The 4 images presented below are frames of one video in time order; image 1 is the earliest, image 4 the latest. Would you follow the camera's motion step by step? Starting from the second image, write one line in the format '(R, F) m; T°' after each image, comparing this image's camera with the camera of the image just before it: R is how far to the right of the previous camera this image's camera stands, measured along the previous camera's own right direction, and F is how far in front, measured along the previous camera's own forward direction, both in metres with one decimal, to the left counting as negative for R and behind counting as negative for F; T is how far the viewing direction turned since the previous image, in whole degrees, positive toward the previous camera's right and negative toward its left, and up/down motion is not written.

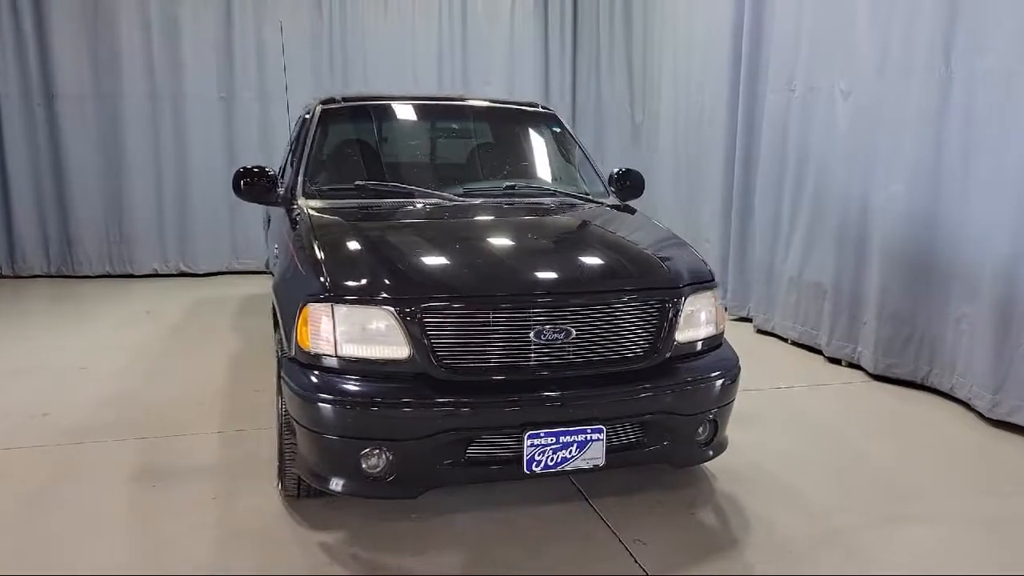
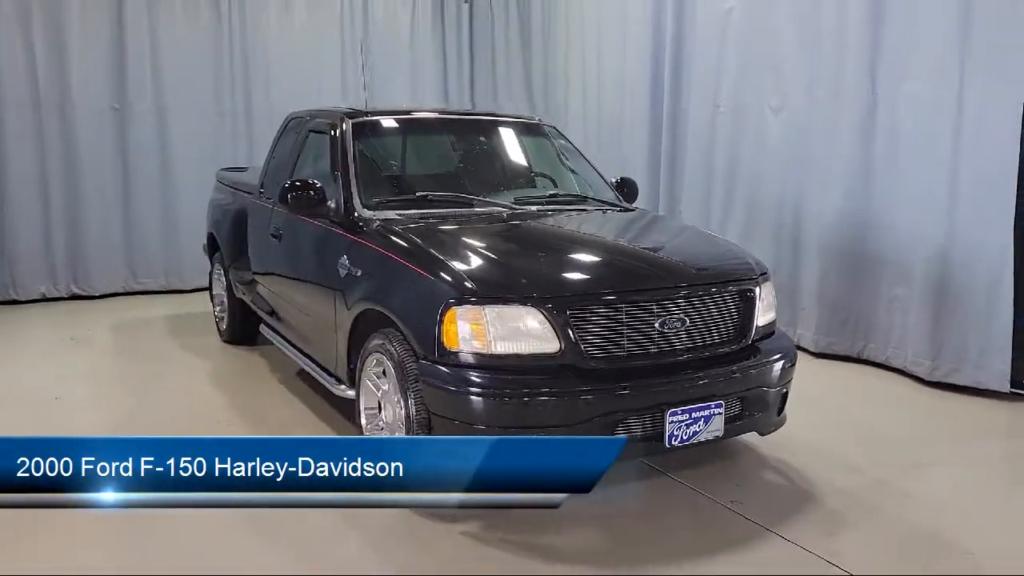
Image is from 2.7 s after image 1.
(-1.0, -0.1) m; +13°
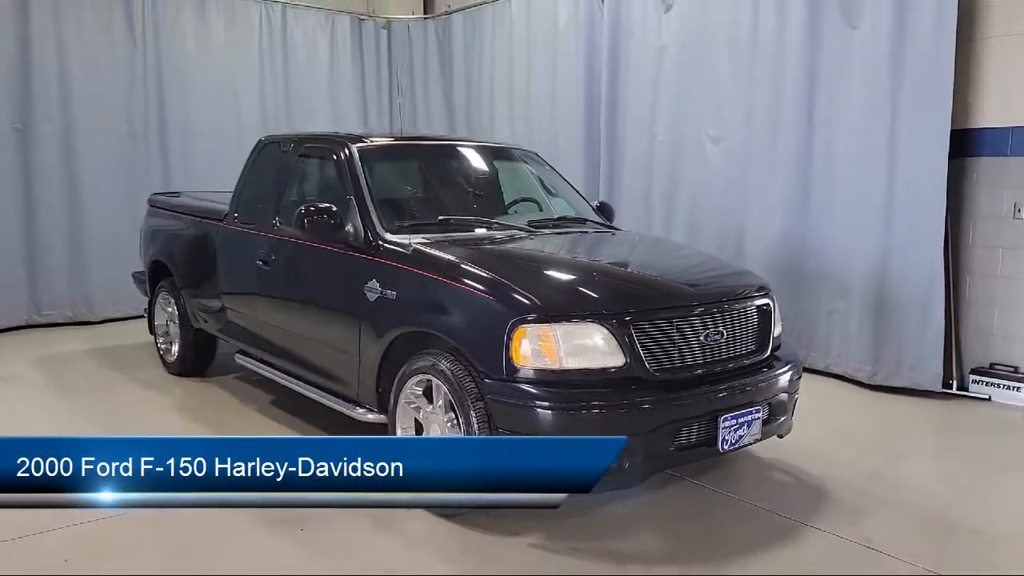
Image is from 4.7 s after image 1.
(-0.7, -0.1) m; +10°
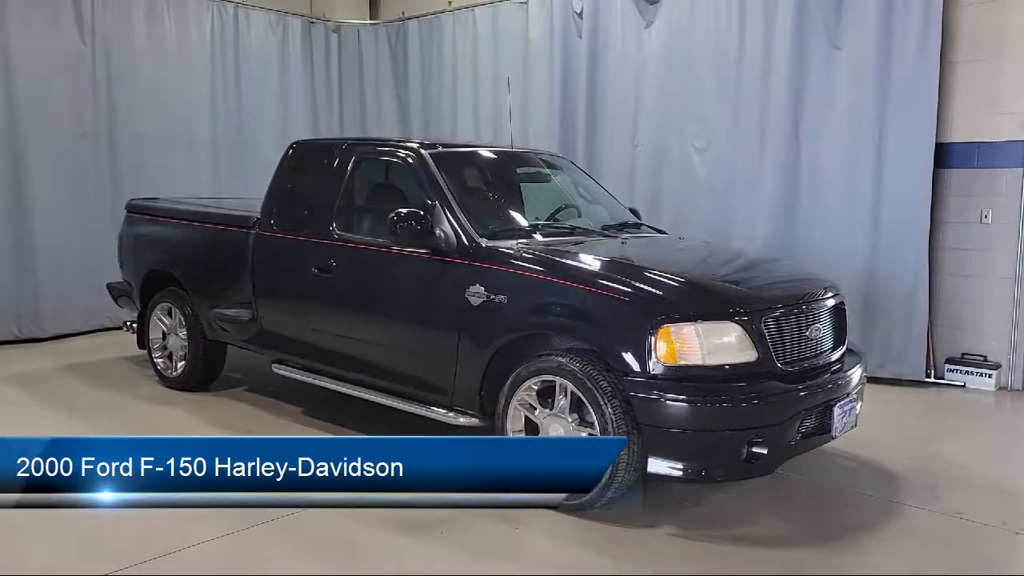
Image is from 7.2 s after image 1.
(-0.9, 0.0) m; +9°
